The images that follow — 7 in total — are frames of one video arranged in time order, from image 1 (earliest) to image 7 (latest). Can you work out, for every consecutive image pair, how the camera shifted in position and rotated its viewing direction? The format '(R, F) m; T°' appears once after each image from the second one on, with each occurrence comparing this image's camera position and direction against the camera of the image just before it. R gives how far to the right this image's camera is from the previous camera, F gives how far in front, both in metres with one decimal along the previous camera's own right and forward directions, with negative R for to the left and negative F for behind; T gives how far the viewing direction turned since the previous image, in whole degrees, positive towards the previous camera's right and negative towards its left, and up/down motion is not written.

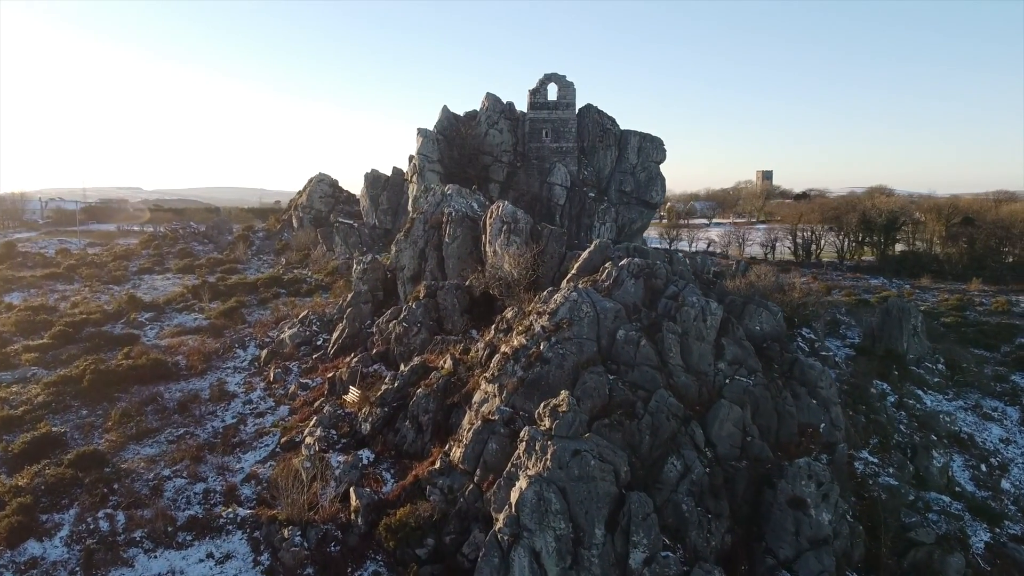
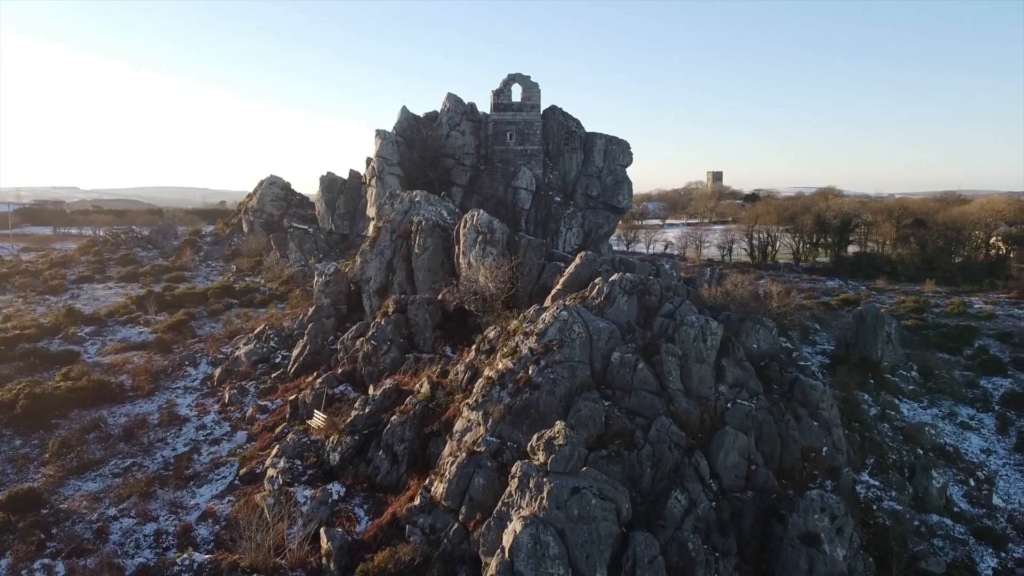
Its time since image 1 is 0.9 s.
(-0.8, +1.7) m; +3°
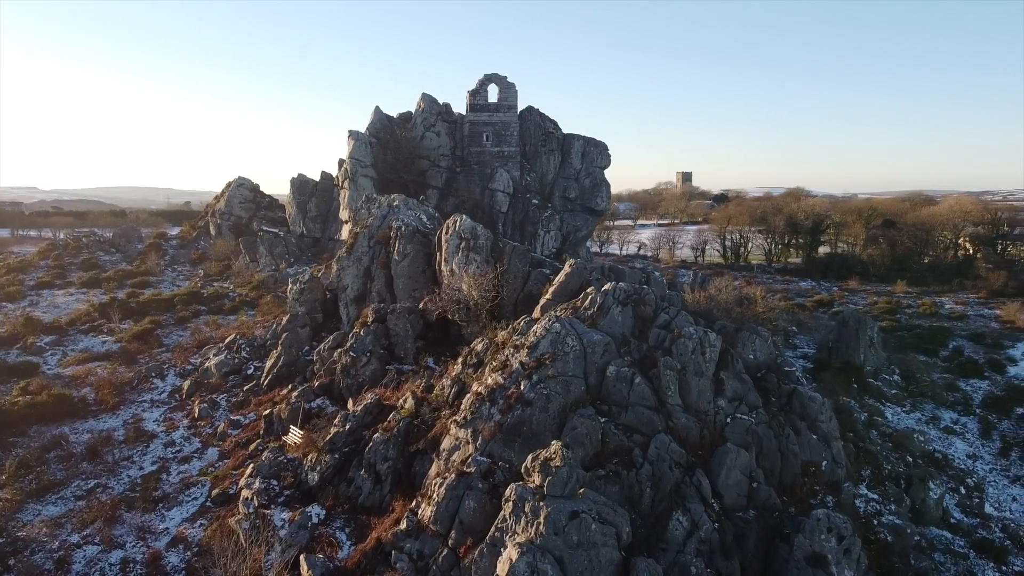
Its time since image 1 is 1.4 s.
(-0.5, +1.0) m; +2°
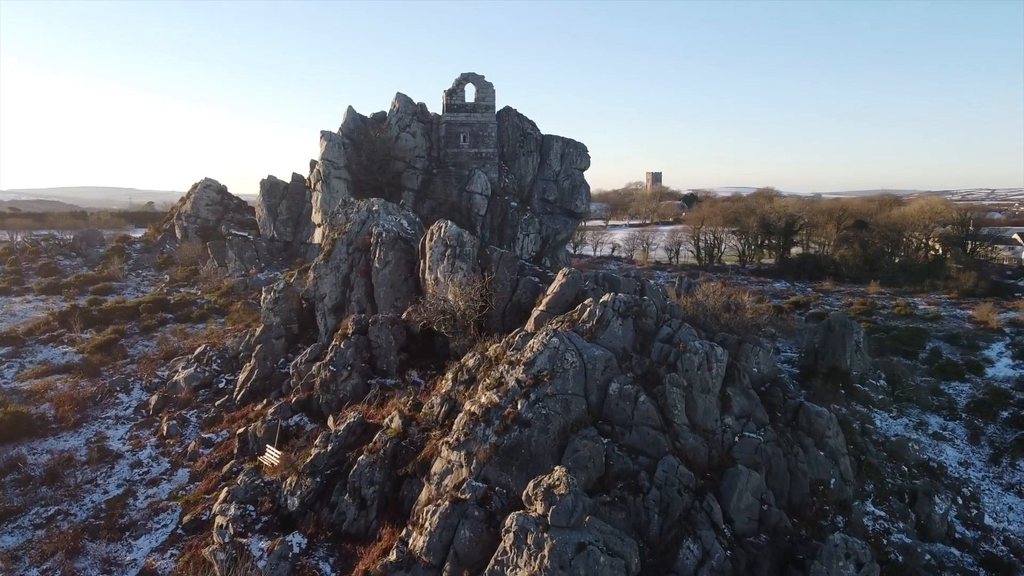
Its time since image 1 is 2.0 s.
(-0.6, +1.2) m; +2°
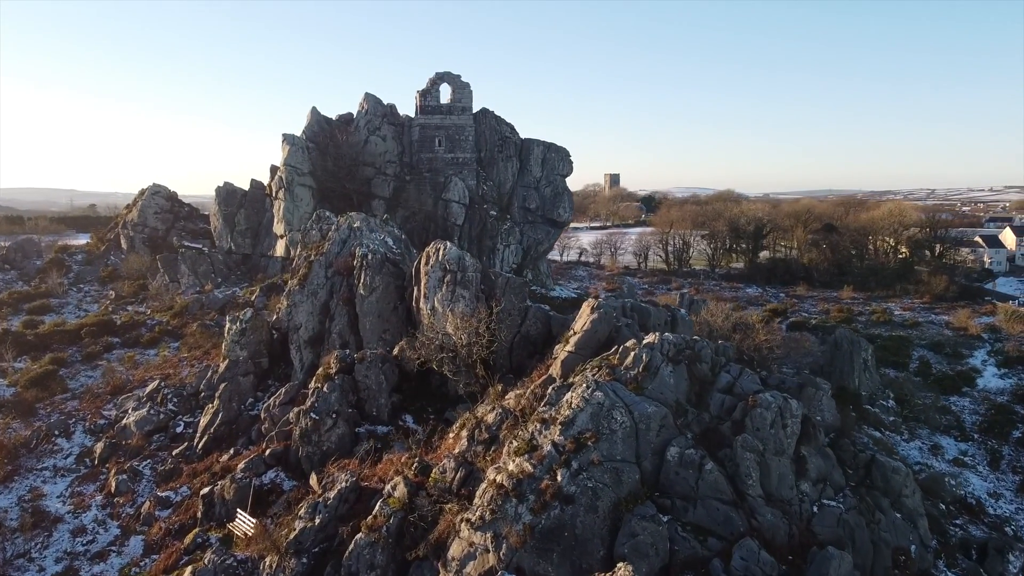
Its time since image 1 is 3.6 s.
(-1.4, +3.2) m; +3°
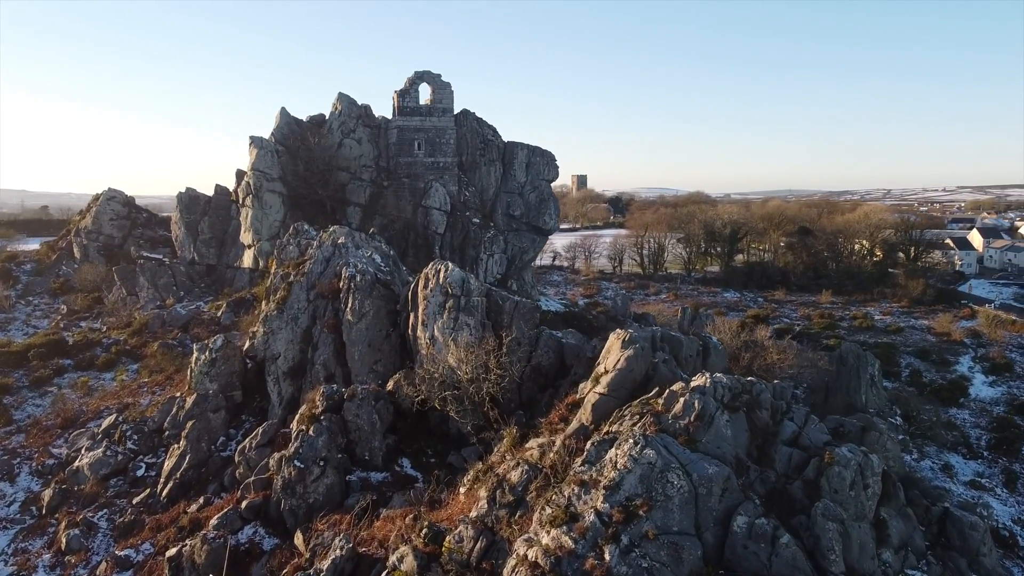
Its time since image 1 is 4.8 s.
(-1.1, +2.4) m; +3°
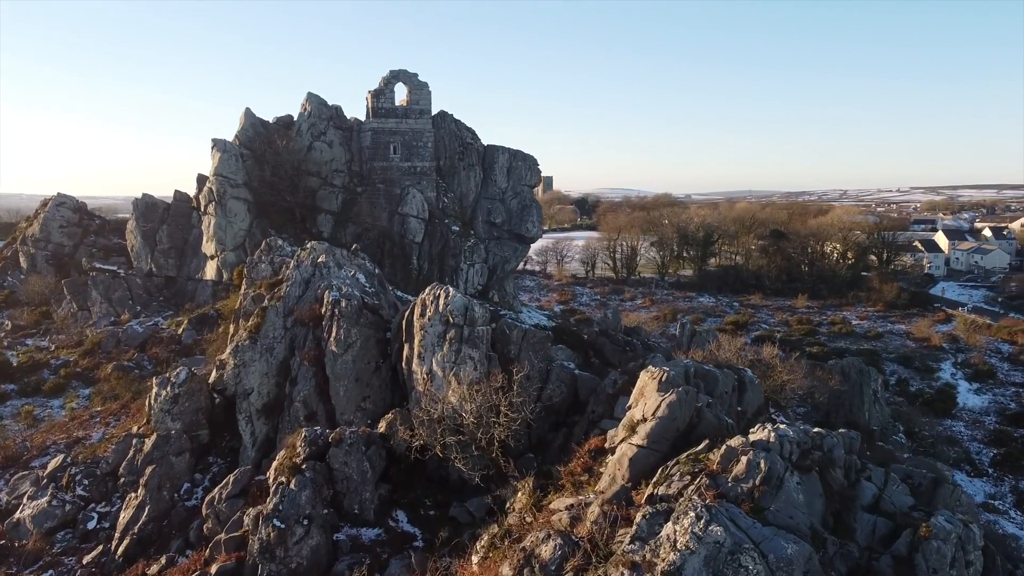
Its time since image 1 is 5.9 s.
(-0.9, +2.2) m; +3°
